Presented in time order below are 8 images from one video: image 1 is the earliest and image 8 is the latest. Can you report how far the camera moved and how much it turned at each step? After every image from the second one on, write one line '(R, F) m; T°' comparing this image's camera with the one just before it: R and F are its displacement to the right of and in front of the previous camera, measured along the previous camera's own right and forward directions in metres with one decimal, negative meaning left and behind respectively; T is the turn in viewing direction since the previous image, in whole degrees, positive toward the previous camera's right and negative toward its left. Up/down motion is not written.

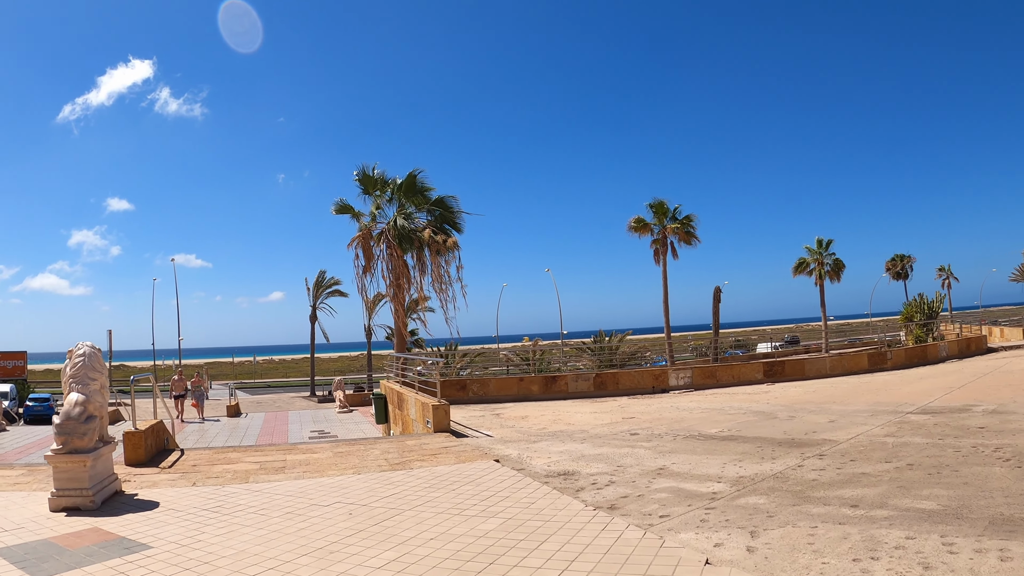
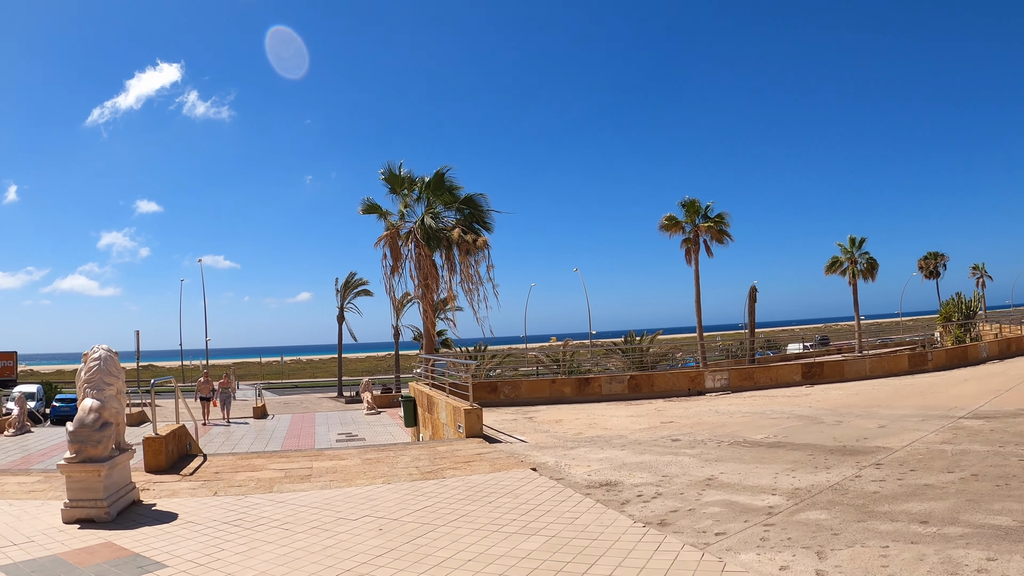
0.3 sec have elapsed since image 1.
(-0.2, +0.5) m; -3°
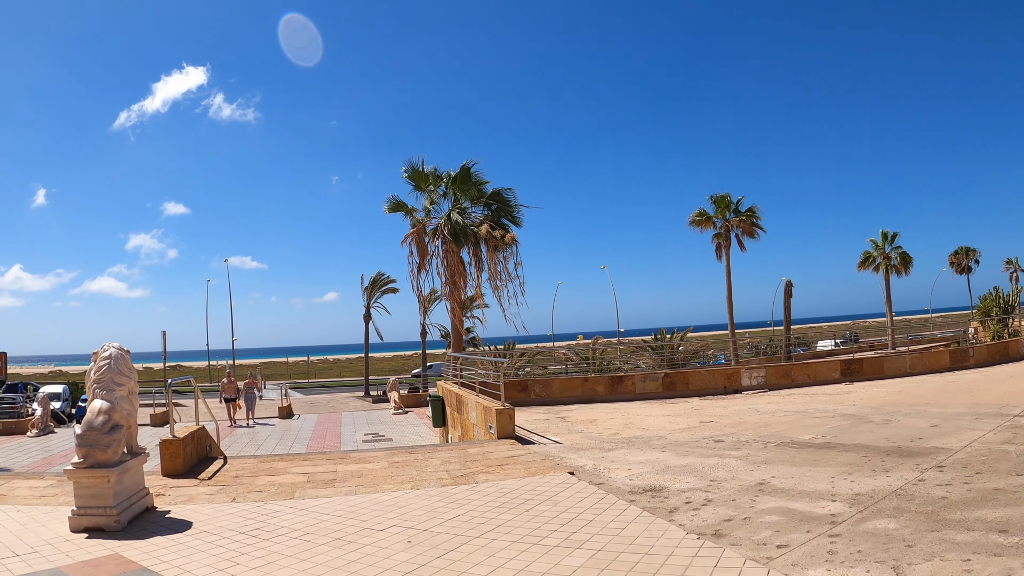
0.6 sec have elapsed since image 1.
(-0.1, +0.5) m; -2°
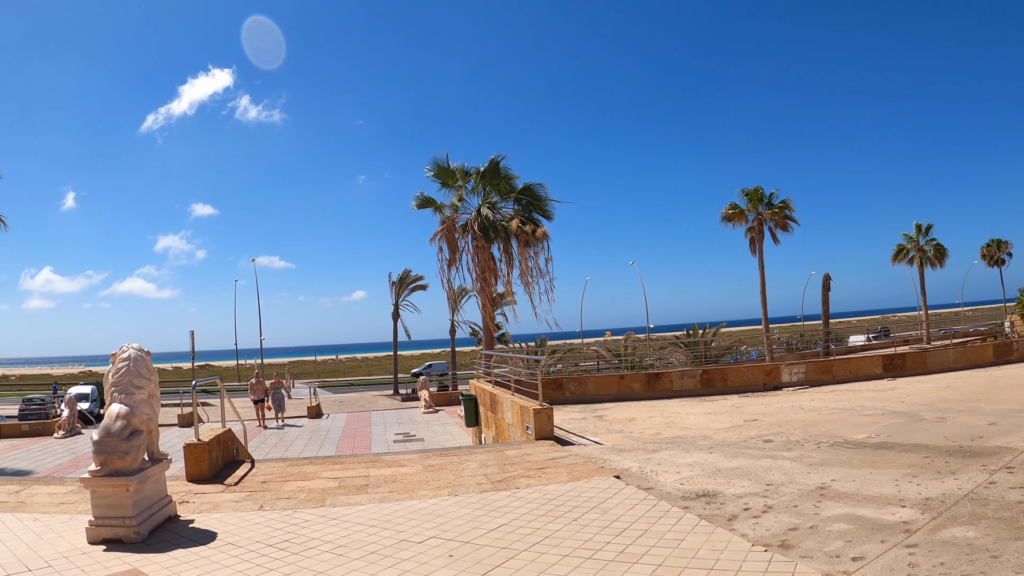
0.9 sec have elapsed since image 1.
(-0.2, +0.4) m; -2°
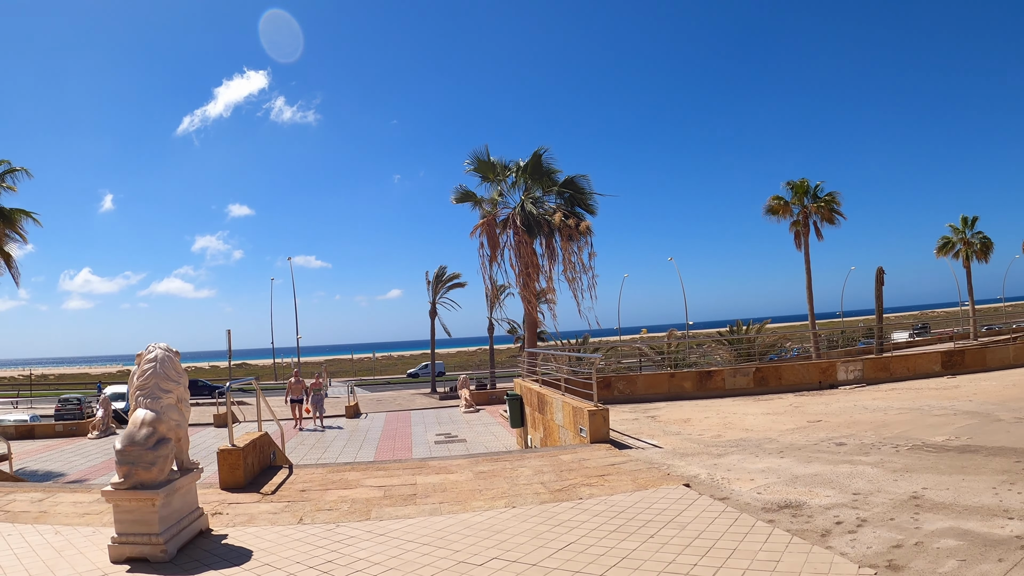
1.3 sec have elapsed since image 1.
(-0.3, +0.6) m; -3°
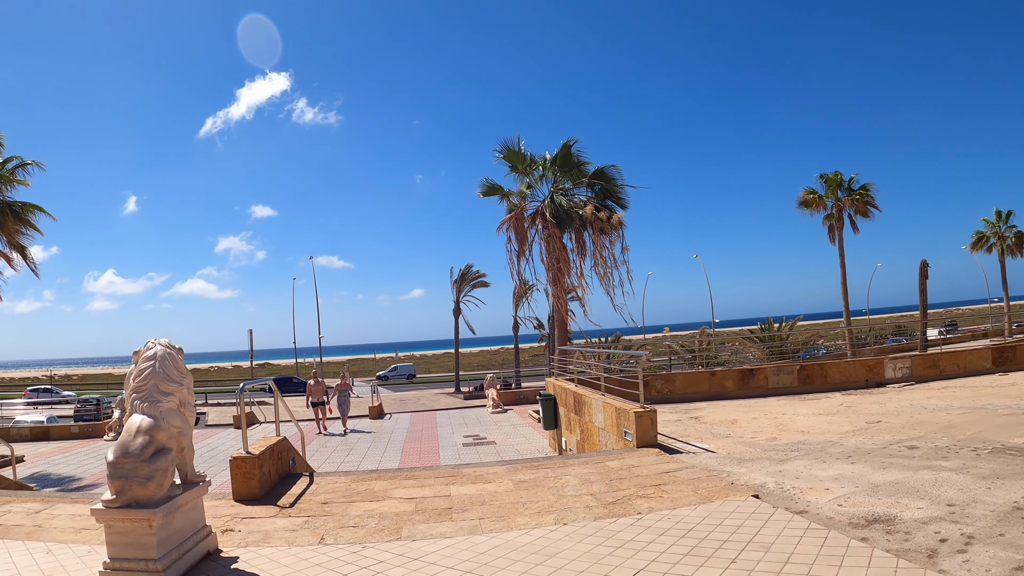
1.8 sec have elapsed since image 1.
(-0.2, +0.6) m; -2°
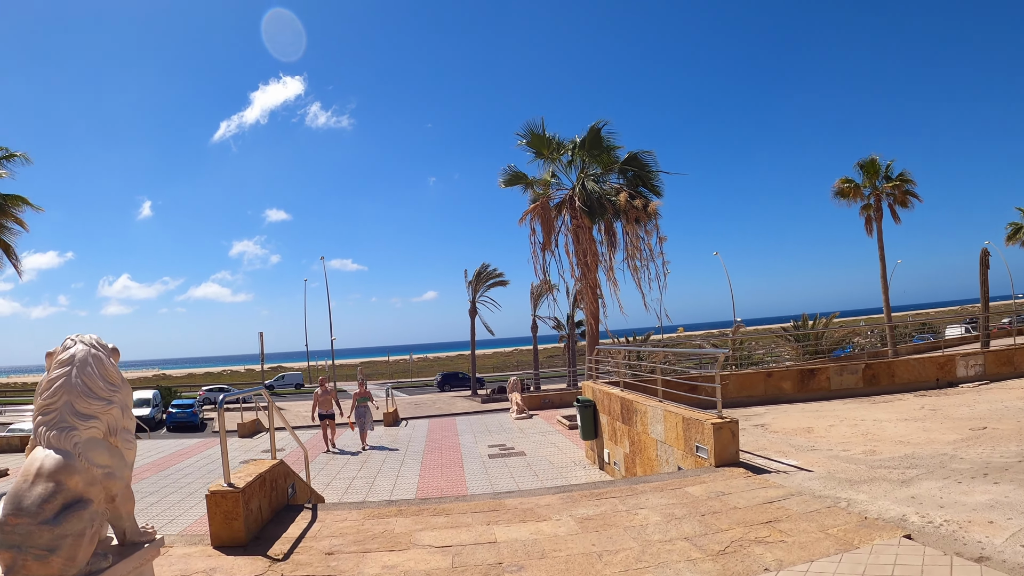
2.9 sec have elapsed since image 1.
(-0.3, +1.2) m; -1°
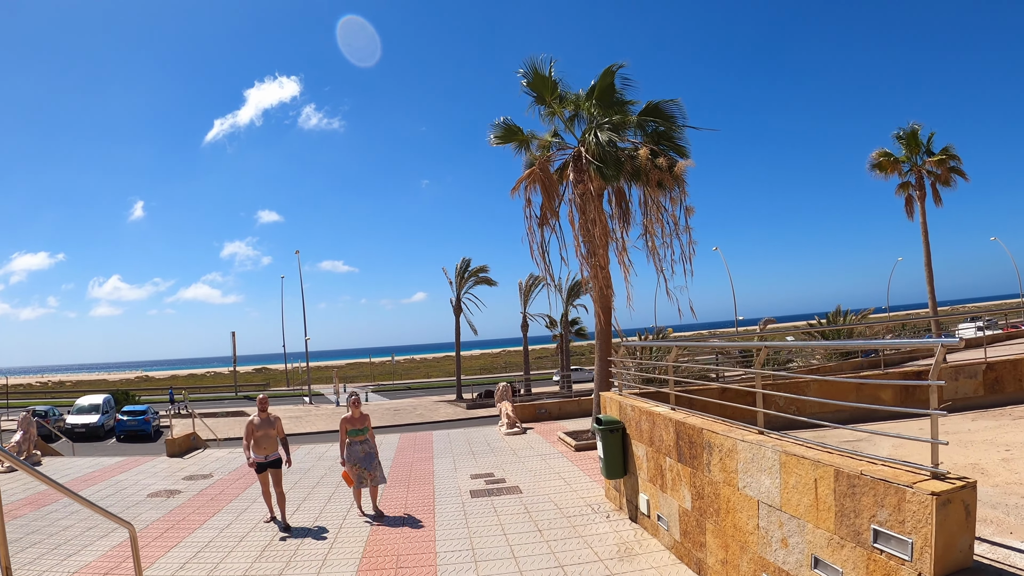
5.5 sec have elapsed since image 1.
(+0.1, +2.8) m; 0°
